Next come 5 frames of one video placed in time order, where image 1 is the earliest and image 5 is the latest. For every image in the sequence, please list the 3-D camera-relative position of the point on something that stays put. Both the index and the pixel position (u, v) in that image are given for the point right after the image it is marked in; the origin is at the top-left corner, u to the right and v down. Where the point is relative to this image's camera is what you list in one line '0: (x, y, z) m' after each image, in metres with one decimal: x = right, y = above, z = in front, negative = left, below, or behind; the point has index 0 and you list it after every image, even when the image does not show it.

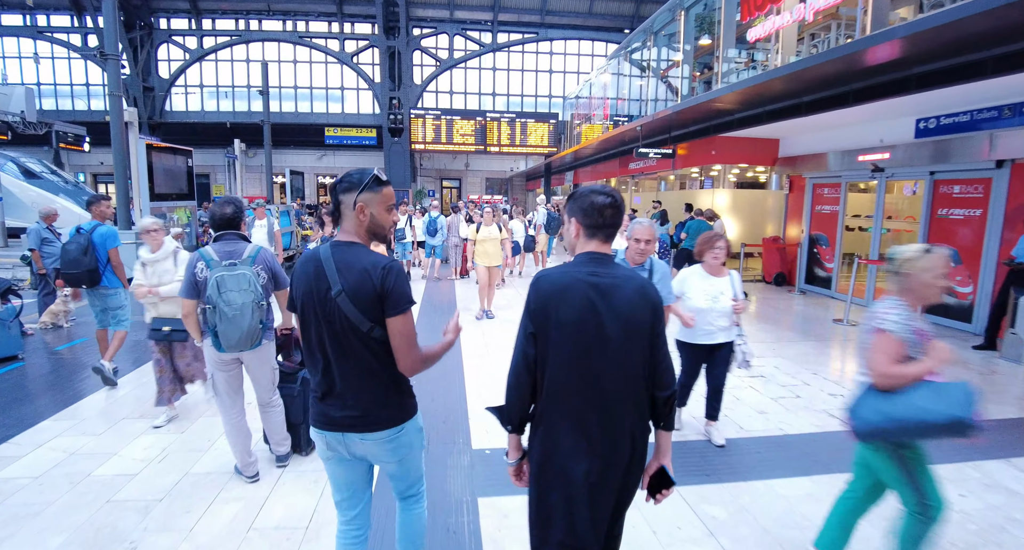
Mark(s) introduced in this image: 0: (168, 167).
0: (-7.5, +2.4, +10.0) m
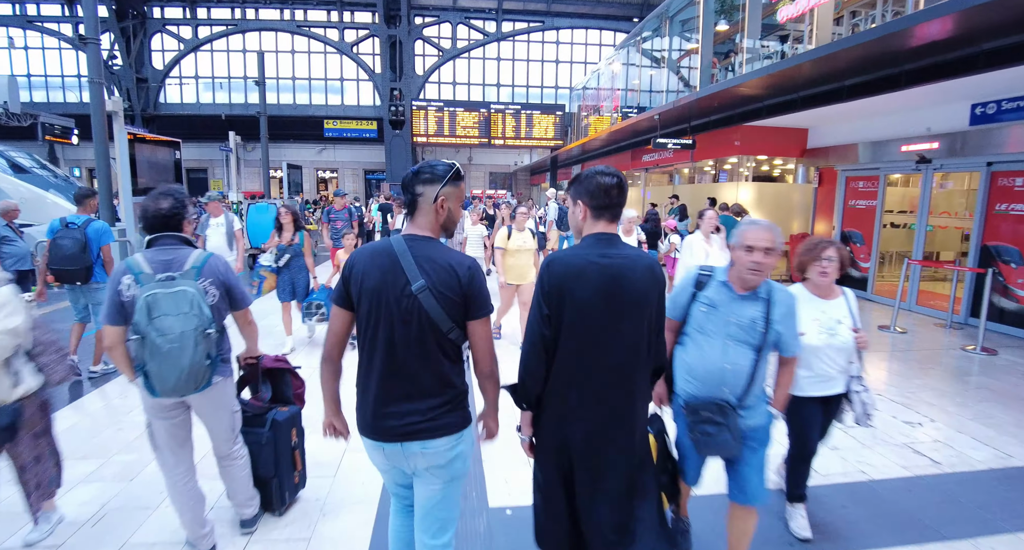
0: (-7.4, +2.4, +9.4) m
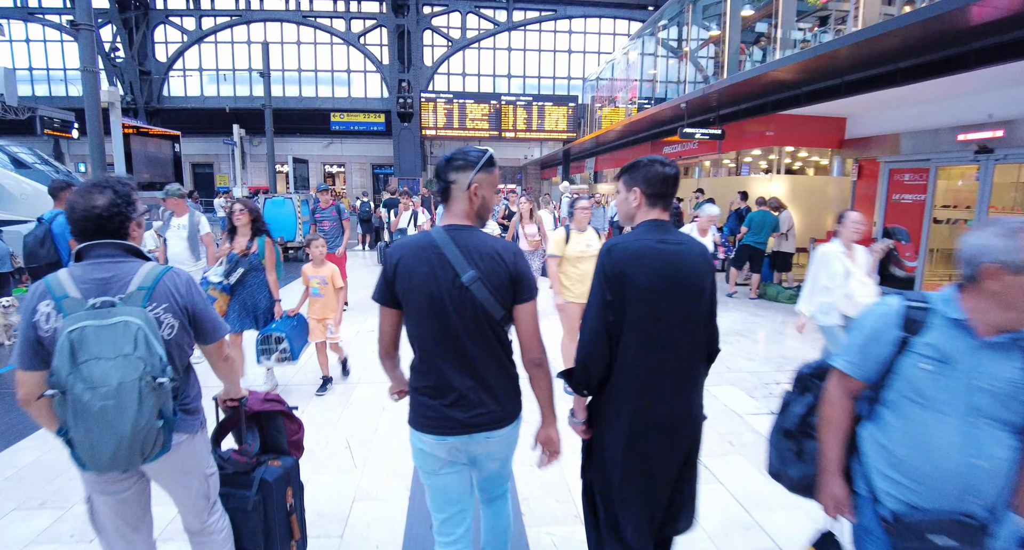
0: (-7.0, +2.4, +8.9) m
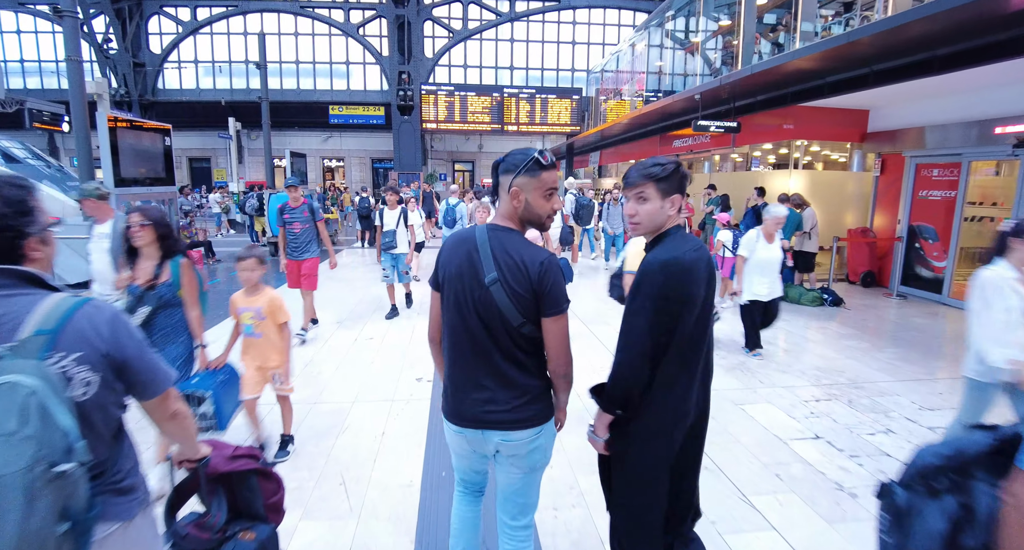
0: (-6.9, +2.4, +8.5) m
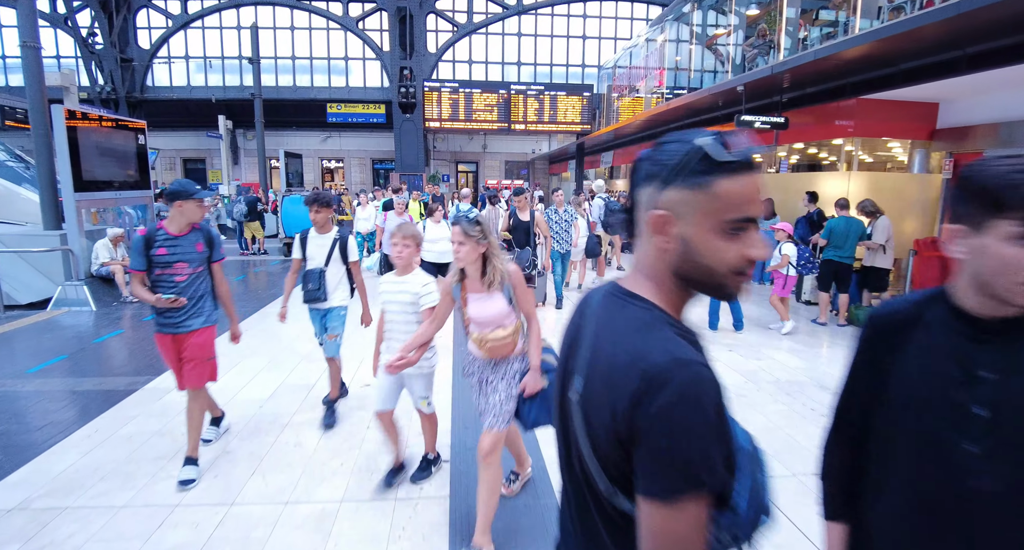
0: (-6.7, +2.1, +7.6) m
